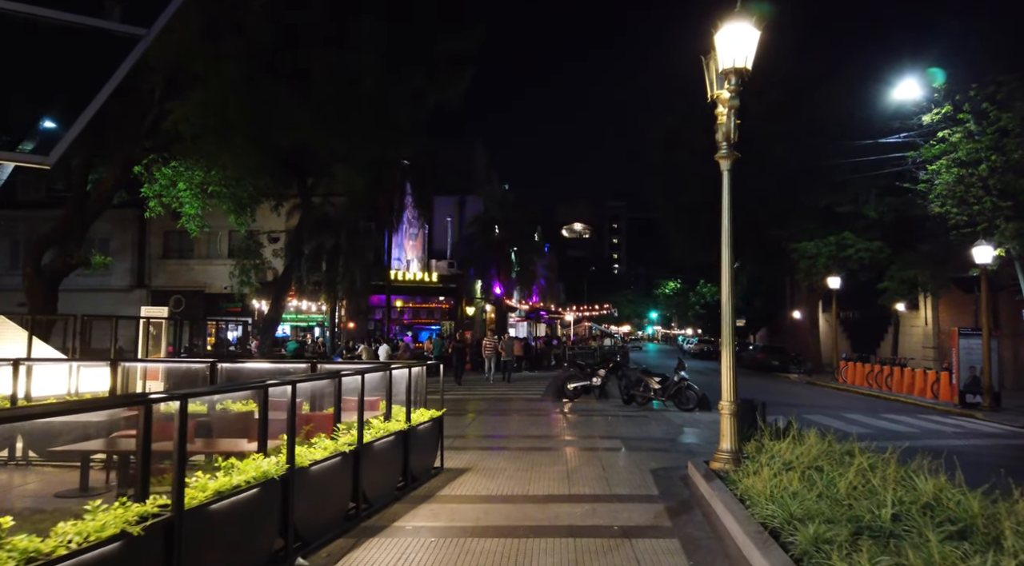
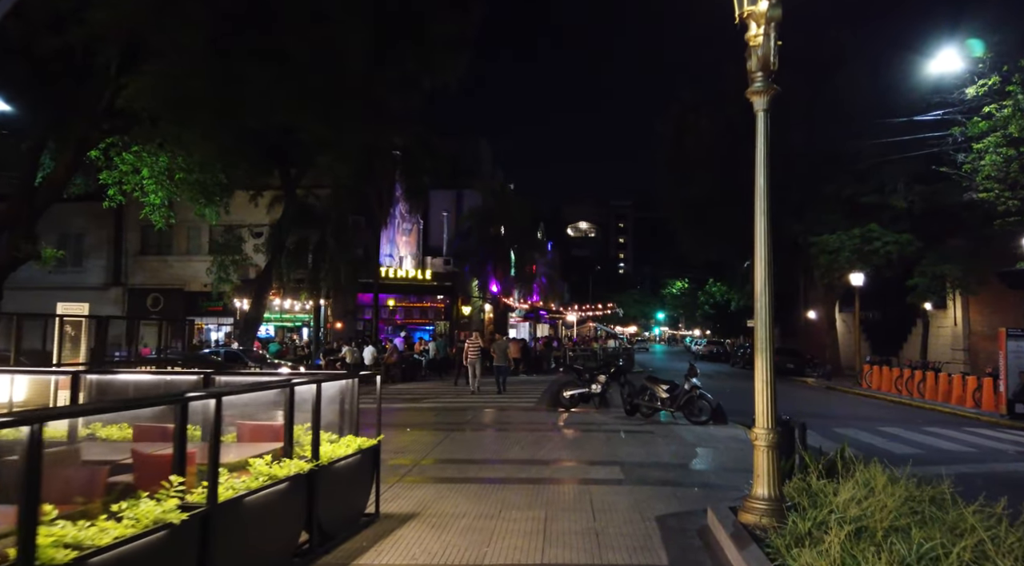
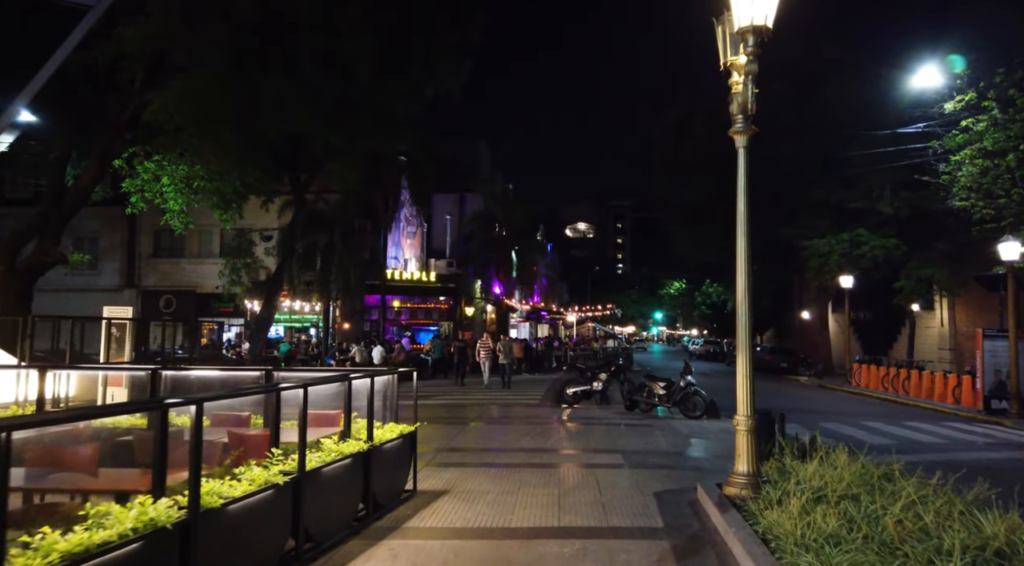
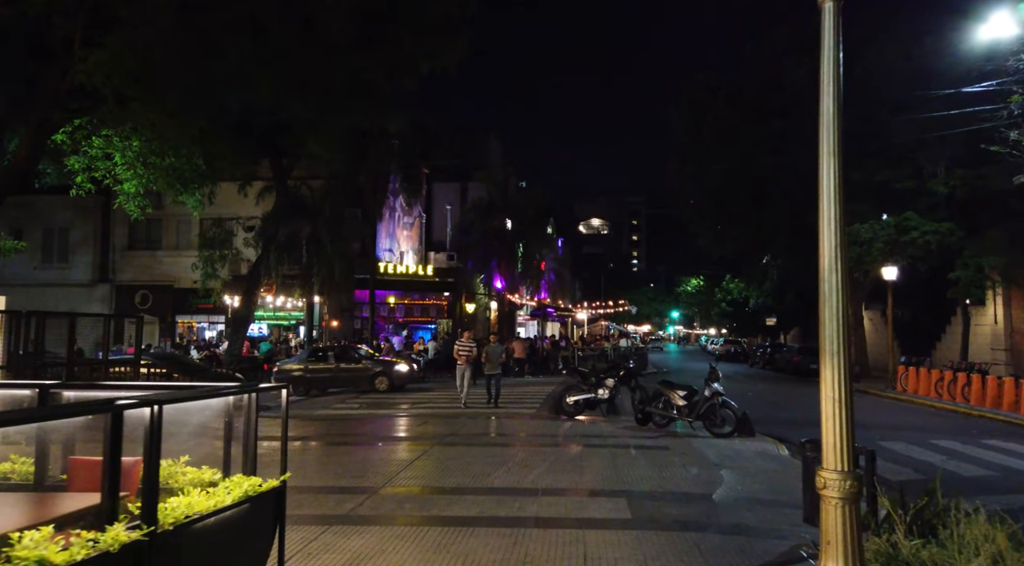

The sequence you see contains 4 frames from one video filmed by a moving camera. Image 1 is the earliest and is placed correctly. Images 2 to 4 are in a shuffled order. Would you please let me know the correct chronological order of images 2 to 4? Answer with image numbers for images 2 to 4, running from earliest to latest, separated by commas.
3, 2, 4
